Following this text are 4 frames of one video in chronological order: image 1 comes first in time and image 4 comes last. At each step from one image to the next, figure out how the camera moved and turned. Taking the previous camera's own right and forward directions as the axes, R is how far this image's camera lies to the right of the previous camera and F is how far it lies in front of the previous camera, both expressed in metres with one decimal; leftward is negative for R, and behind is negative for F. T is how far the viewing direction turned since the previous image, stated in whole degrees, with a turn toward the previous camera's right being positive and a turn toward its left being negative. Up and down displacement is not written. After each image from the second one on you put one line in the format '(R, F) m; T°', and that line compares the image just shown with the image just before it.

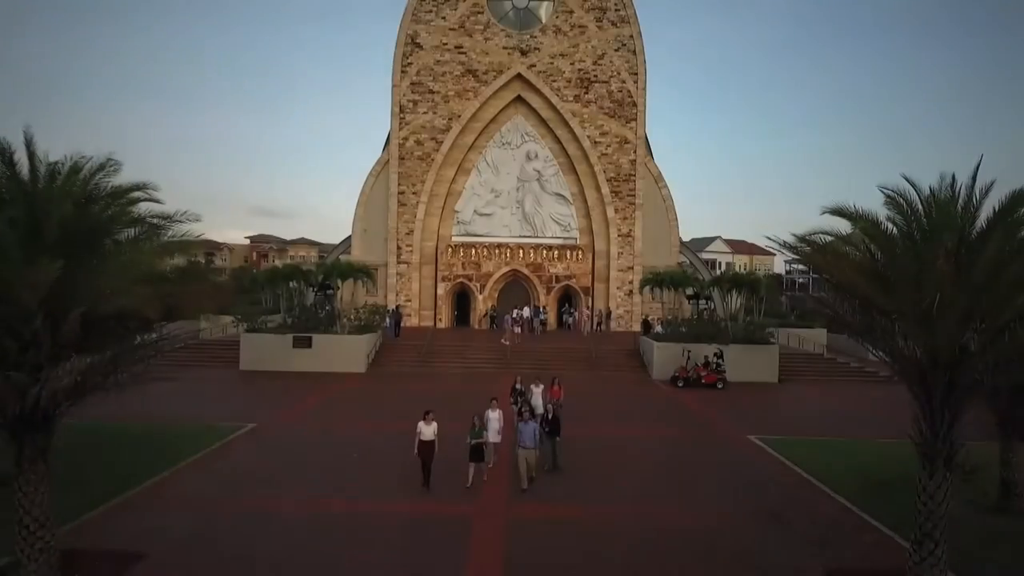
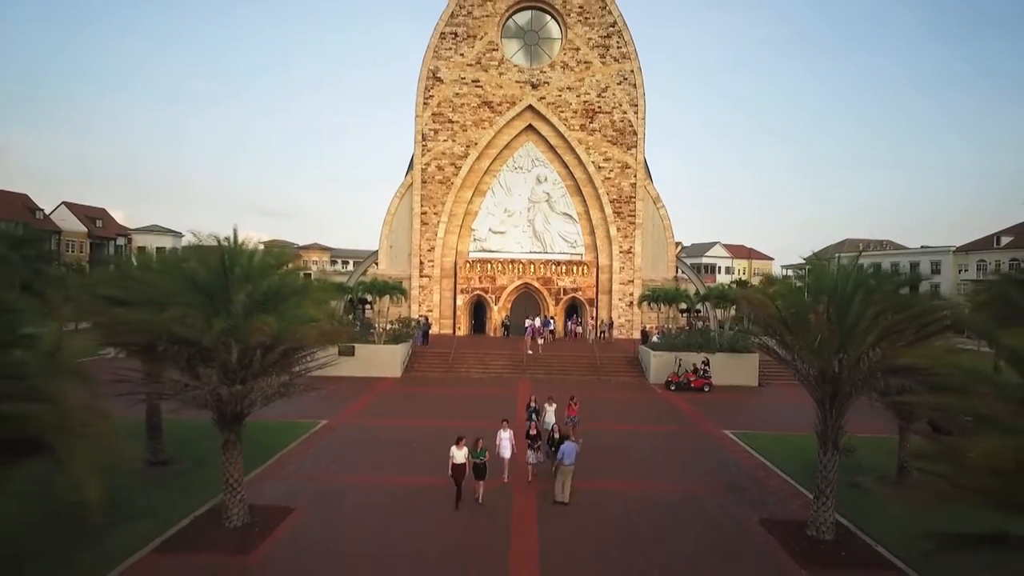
(-0.5, -3.5) m; 0°
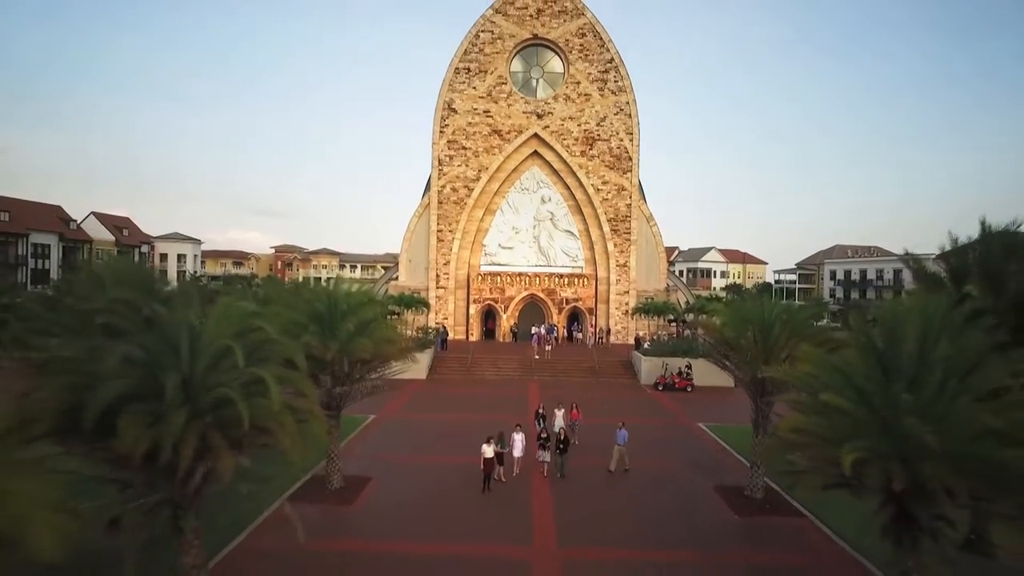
(-0.4, -4.0) m; 0°
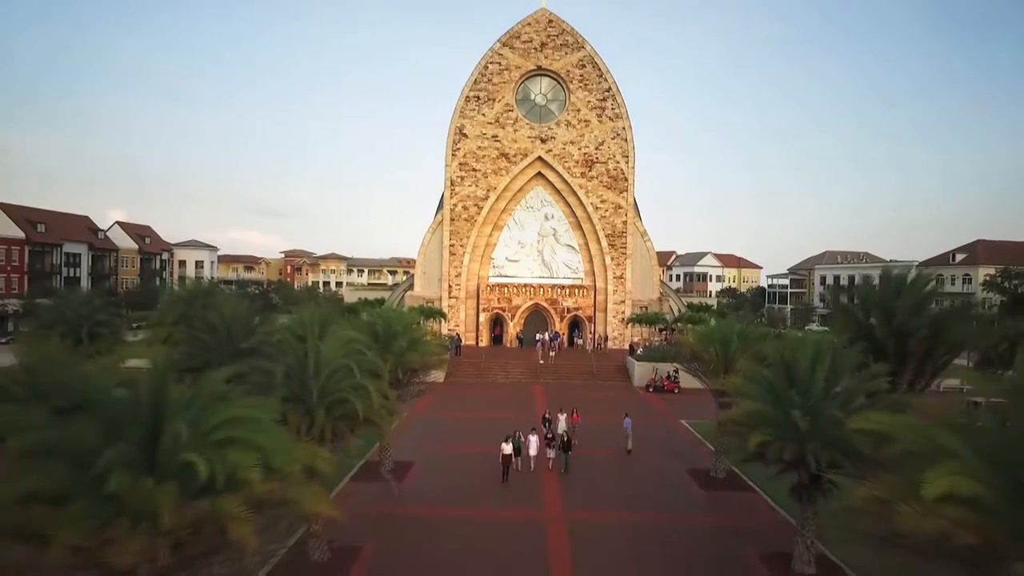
(-0.4, -3.8) m; 0°
